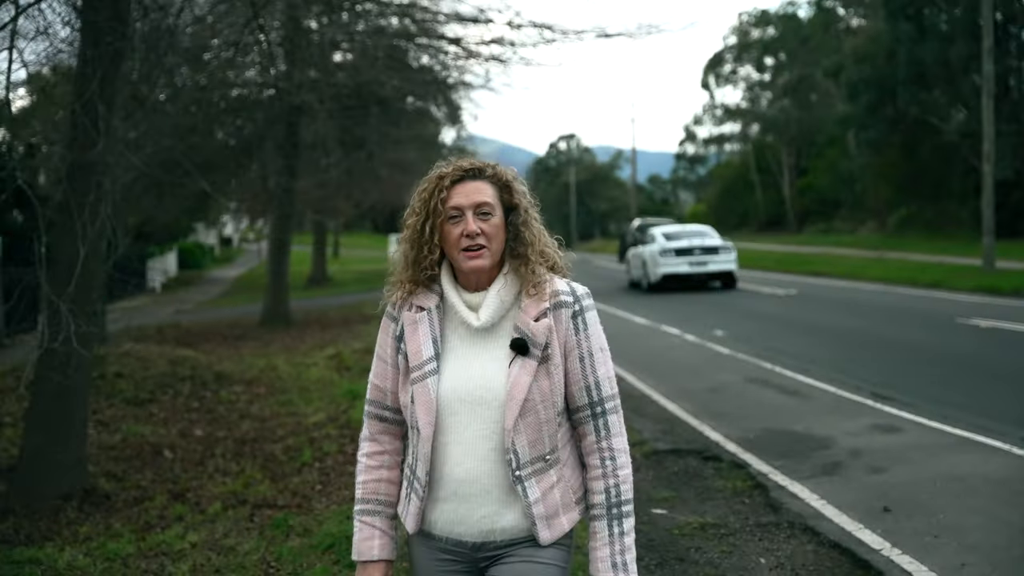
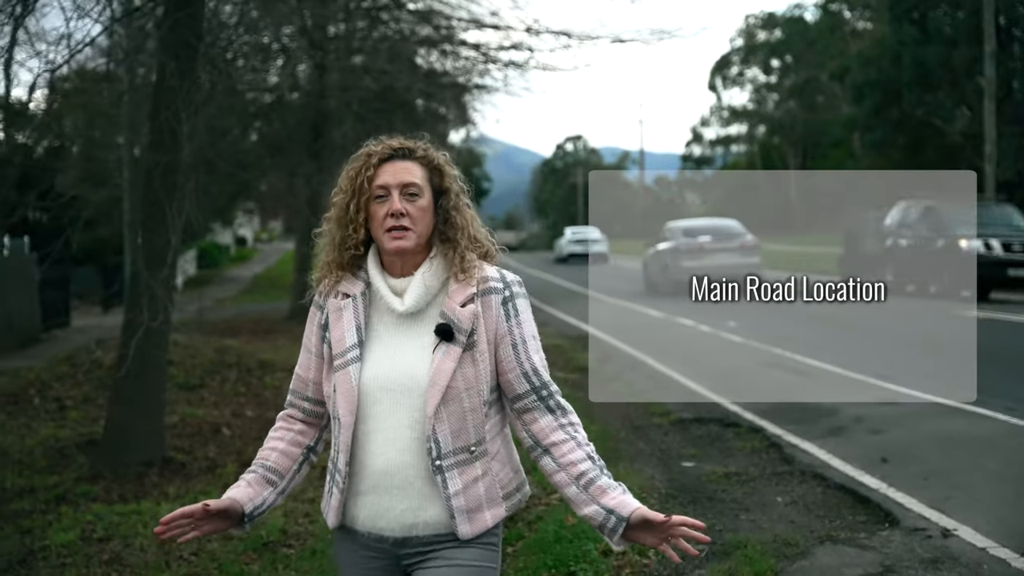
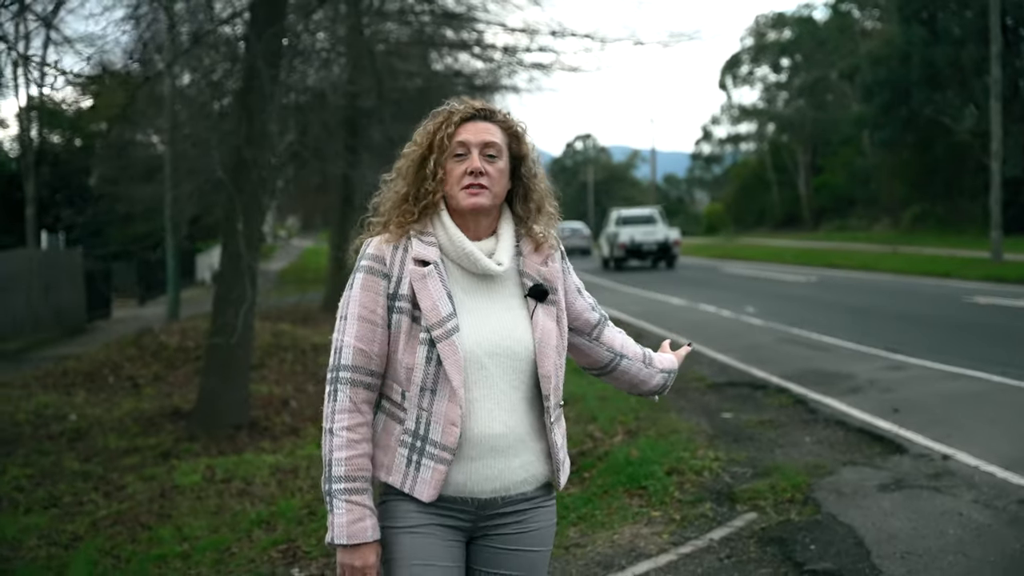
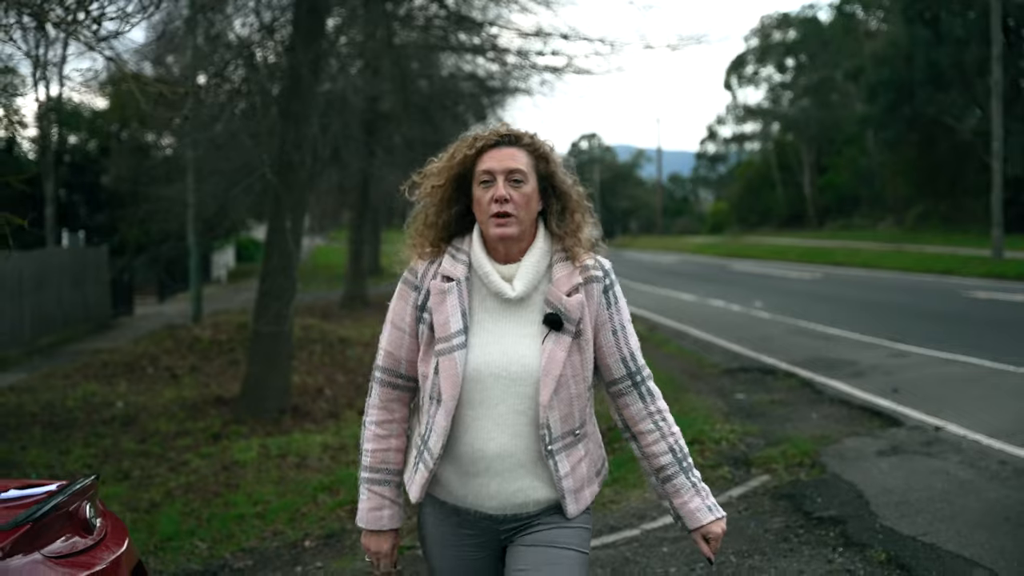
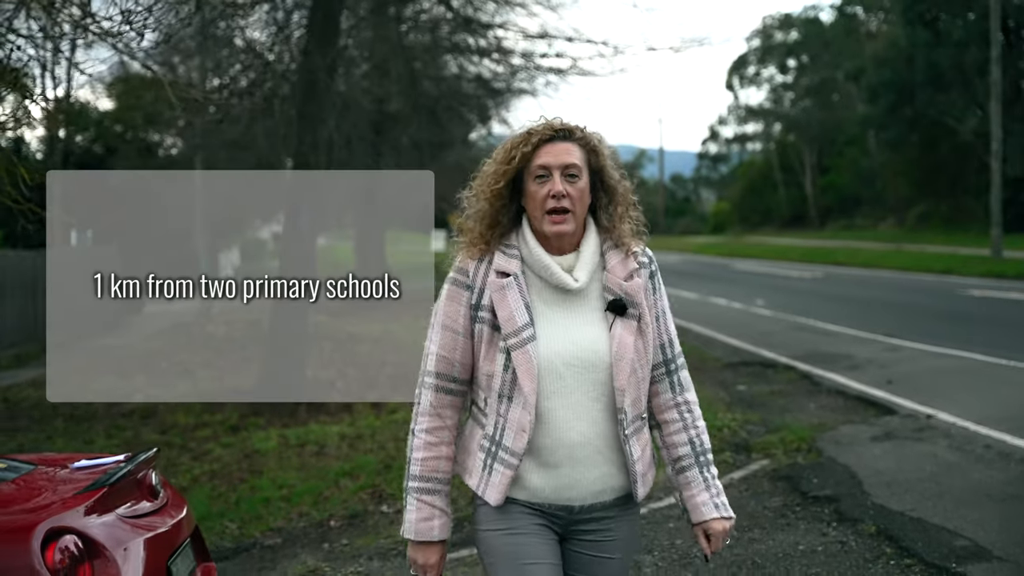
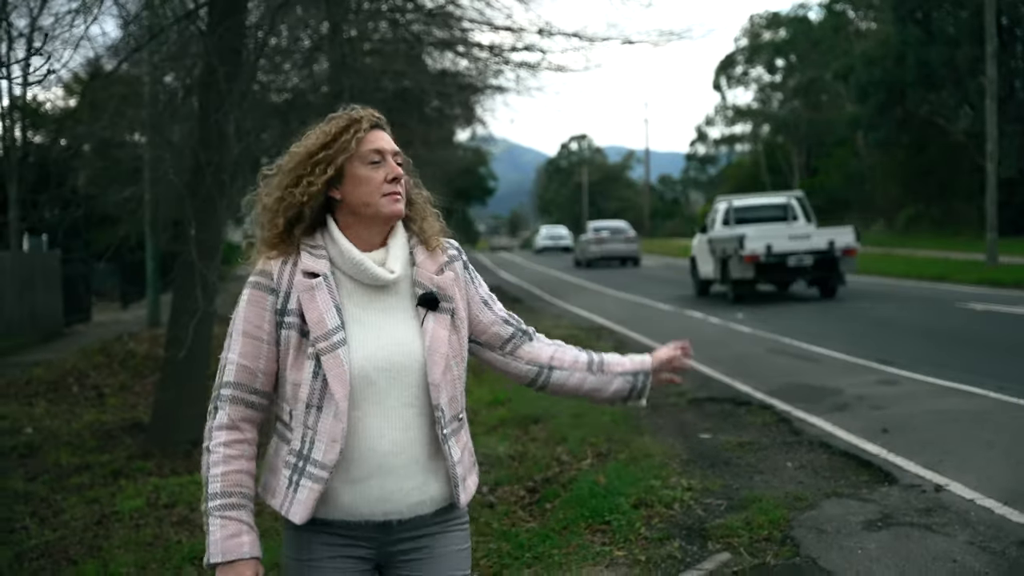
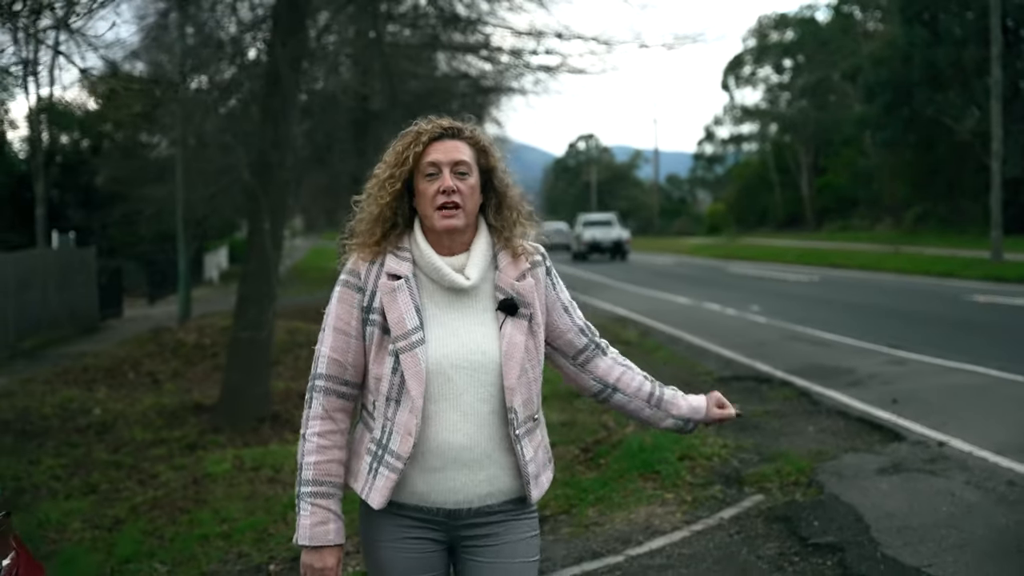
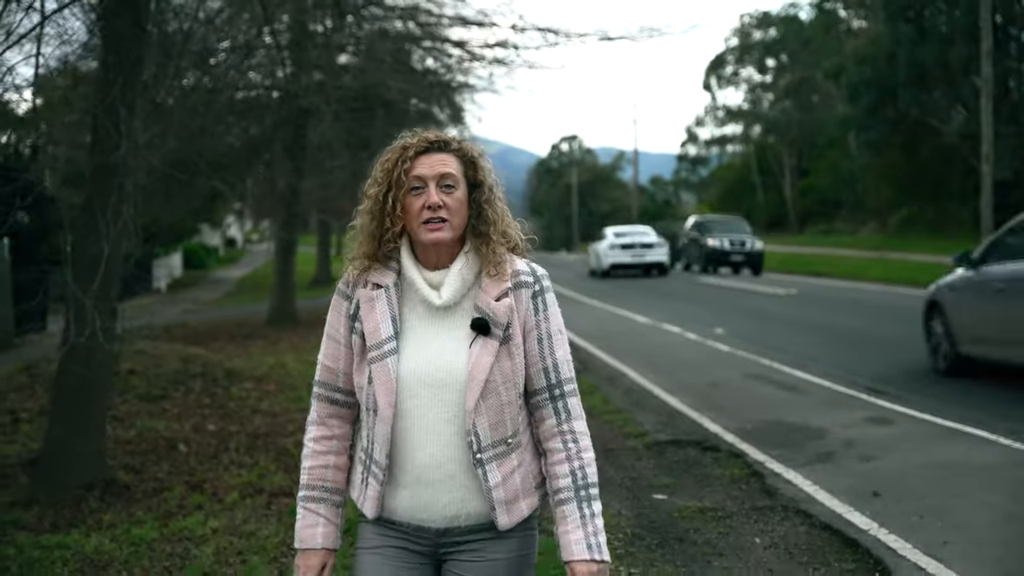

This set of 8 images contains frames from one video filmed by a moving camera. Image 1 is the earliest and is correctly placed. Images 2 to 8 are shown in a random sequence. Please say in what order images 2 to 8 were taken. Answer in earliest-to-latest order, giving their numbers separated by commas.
8, 2, 6, 3, 7, 4, 5
